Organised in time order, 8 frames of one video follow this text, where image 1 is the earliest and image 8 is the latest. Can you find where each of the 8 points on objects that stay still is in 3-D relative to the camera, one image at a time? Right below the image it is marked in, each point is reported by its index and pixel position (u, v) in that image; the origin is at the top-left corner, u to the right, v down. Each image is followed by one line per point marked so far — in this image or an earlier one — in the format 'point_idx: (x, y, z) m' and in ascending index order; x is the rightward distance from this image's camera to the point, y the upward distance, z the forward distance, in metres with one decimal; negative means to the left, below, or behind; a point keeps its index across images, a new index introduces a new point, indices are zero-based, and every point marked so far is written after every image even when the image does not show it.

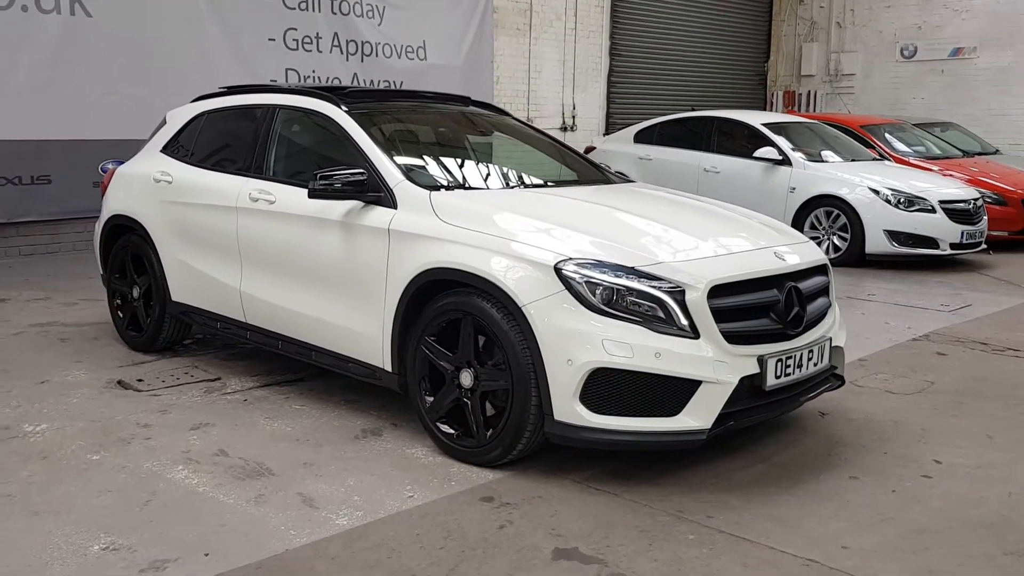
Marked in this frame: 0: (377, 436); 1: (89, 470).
0: (-0.6, -0.6, +4.3) m
1: (-1.7, -0.7, +3.9) m
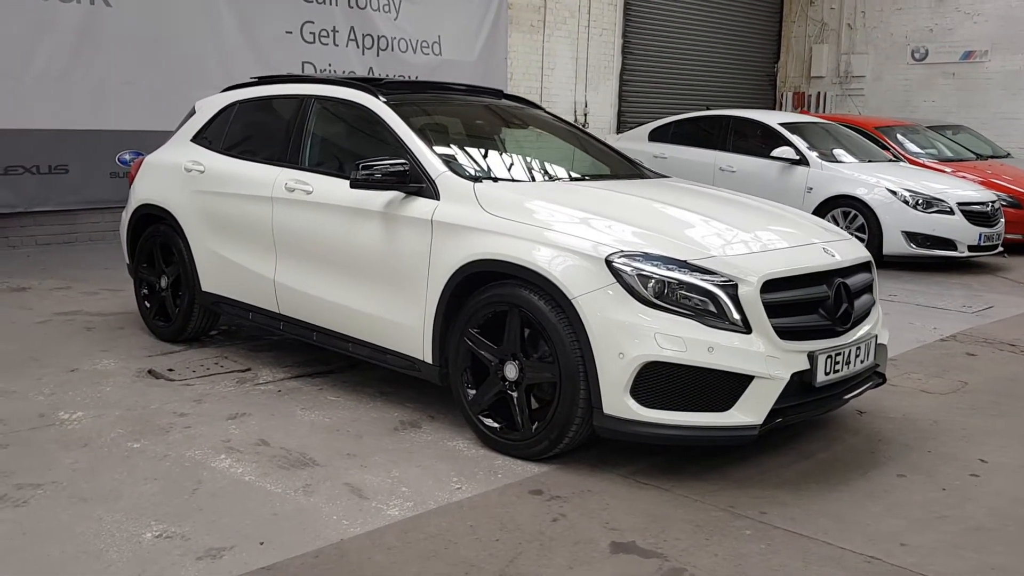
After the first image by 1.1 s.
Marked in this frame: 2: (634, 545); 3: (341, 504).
0: (-0.4, -0.6, +4.3) m
1: (-1.5, -0.7, +3.9) m
2: (+0.4, -0.8, +3.1) m
3: (-0.6, -0.8, +3.5) m
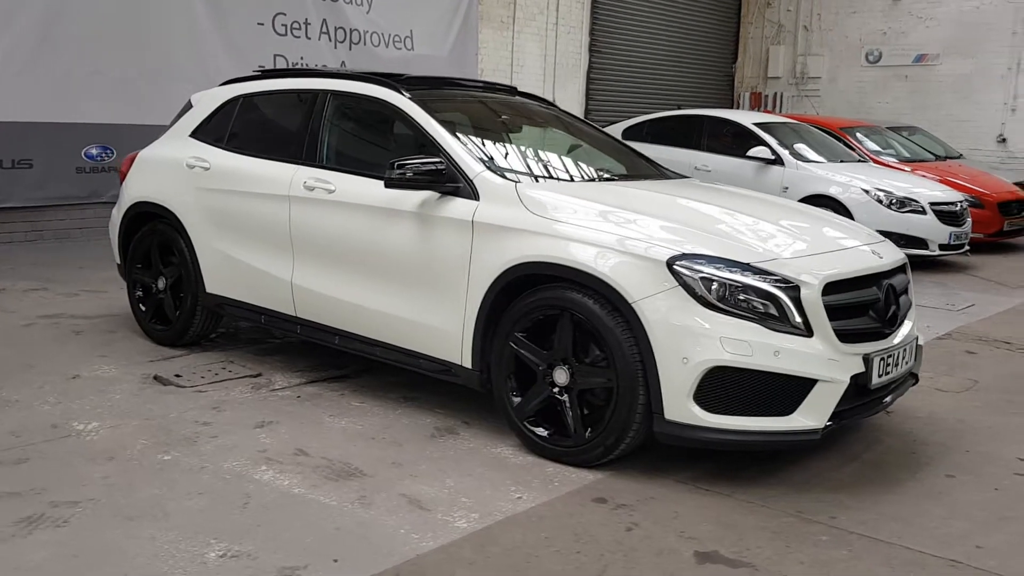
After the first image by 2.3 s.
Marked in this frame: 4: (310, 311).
0: (-0.2, -0.6, +4.2) m
1: (-1.3, -0.7, +3.7) m
2: (+0.6, -0.8, +3.1) m
3: (-0.4, -0.8, +3.3) m
4: (-1.0, -0.1, +4.7) m
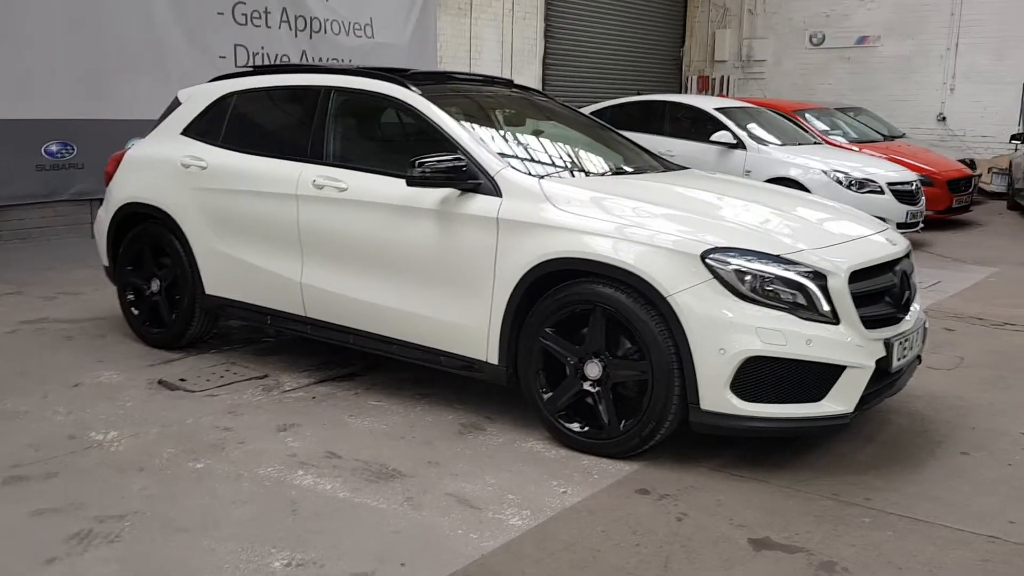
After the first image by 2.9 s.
0: (-0.1, -0.6, +4.2) m
1: (-1.1, -0.7, +3.6) m
2: (+0.8, -0.8, +3.2) m
3: (-0.2, -0.8, +3.3) m
4: (-0.9, -0.1, +4.7) m
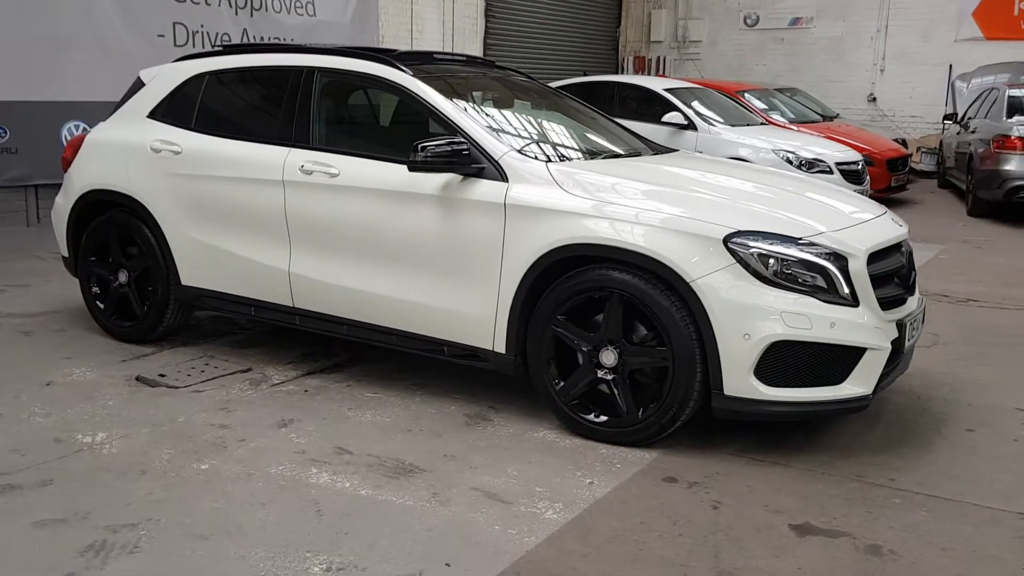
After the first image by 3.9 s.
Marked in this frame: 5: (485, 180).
0: (-0.1, -0.5, +4.1) m
1: (-1.0, -0.7, +3.5) m
2: (+1.0, -0.8, +3.2) m
3: (-0.1, -0.7, +3.2) m
4: (-0.9, -0.1, +4.5) m
5: (-0.1, +0.4, +4.1) m
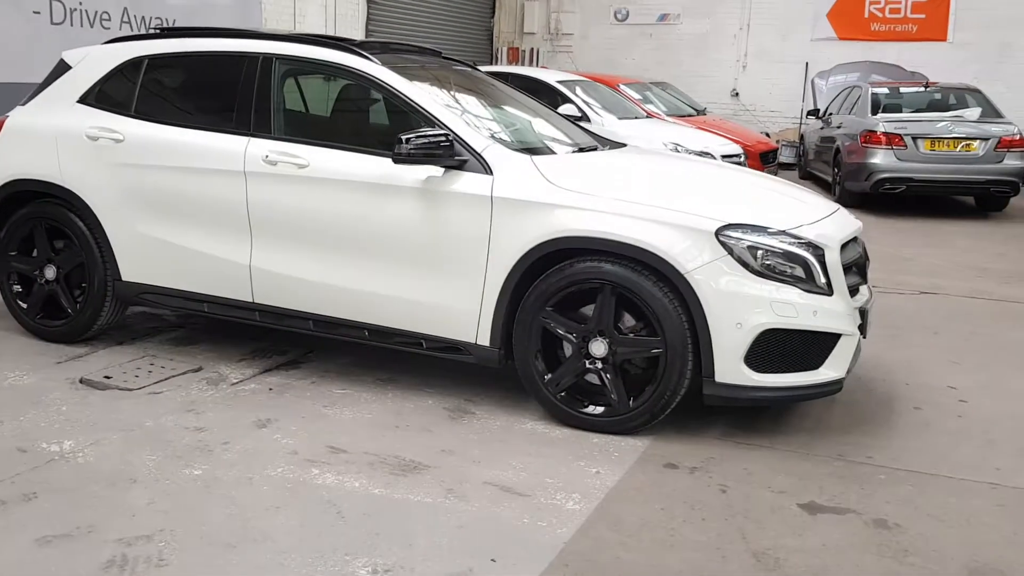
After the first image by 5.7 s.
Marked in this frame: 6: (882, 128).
0: (-0.2, -0.5, +4.1) m
1: (-1.0, -0.7, +3.3) m
2: (+1.0, -0.7, +3.3) m
3: (0.0, -0.7, +3.3) m
4: (-1.0, 0.0, +4.4) m
5: (-0.2, +0.5, +4.0) m
6: (+3.9, +1.7, +10.5) m
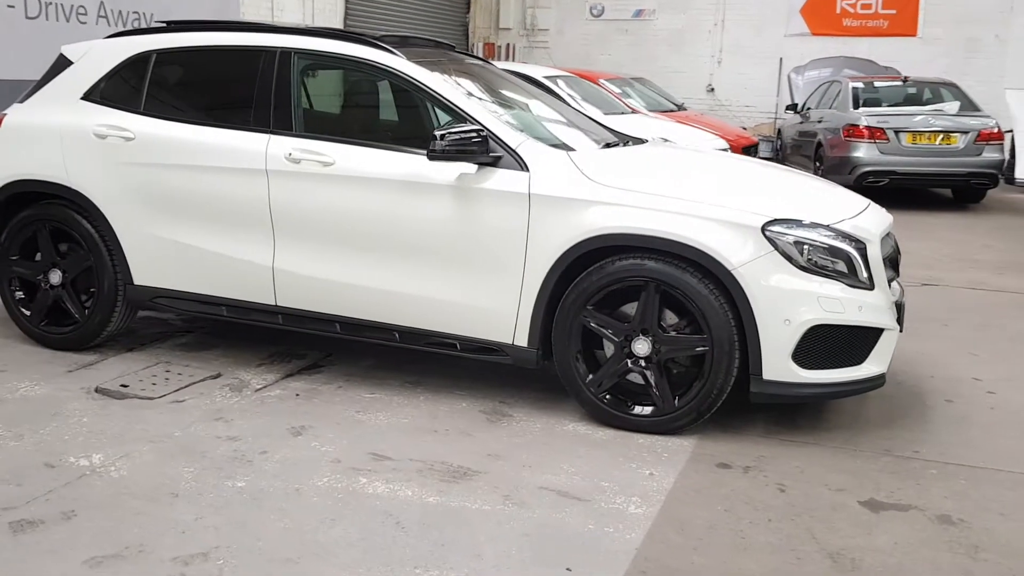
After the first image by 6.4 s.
0: (0.0, -0.5, +4.0) m
1: (-0.8, -0.7, +3.2) m
2: (+1.2, -0.7, +3.3) m
3: (+0.2, -0.7, +3.2) m
4: (-0.9, 0.0, +4.2) m
5: (0.0, +0.5, +3.9) m
6: (+3.8, +1.8, +10.6) m
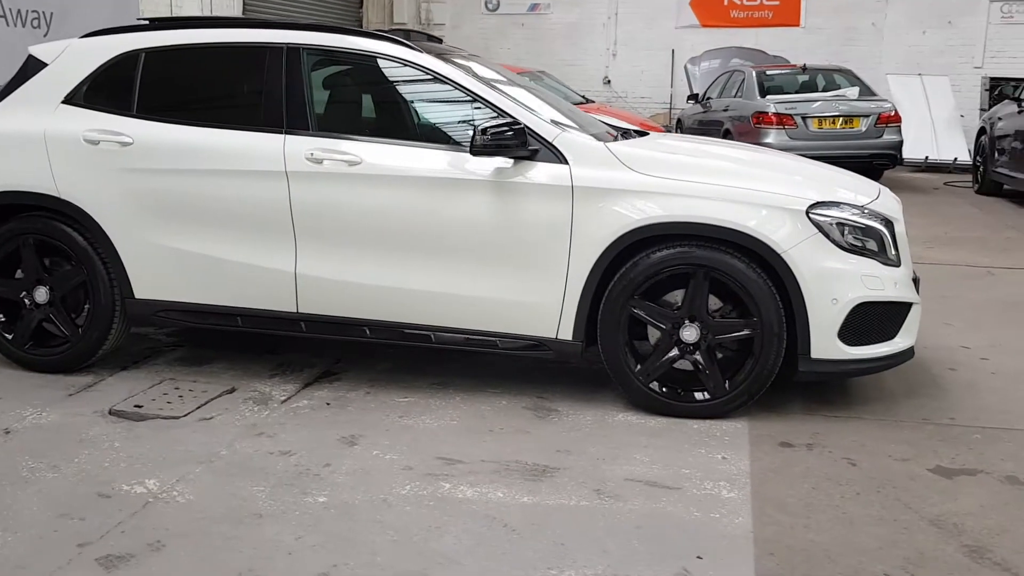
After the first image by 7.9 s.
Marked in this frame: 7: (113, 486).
0: (+0.2, -0.5, +4.0) m
1: (-0.5, -0.7, +3.0) m
2: (+1.5, -0.6, +3.4) m
3: (+0.5, -0.7, +3.2) m
4: (-0.7, -0.1, +4.1) m
5: (+0.1, +0.5, +3.9) m
6: (+2.9, +2.0, +11.0) m
7: (-1.3, -0.6, +3.2) m
